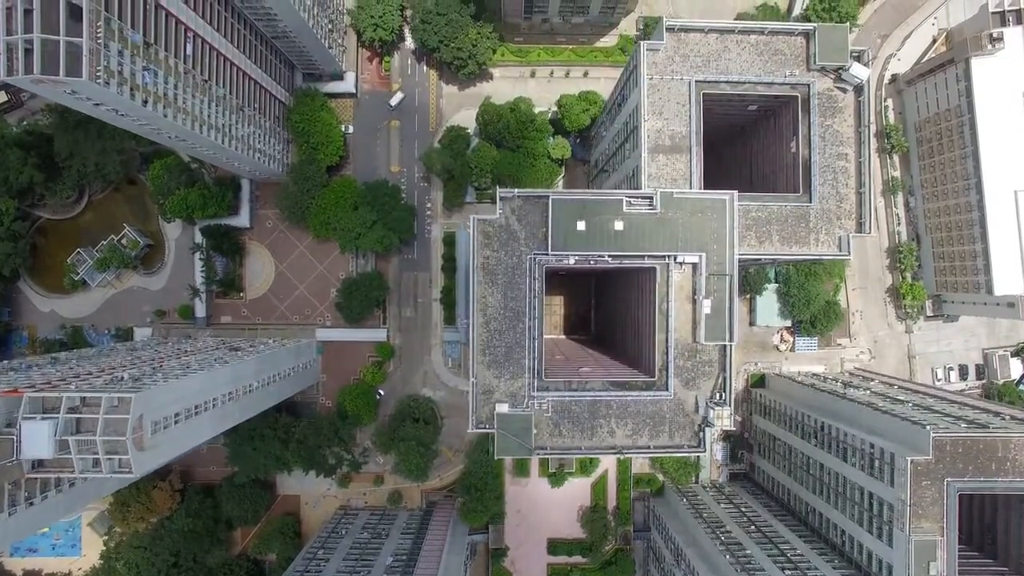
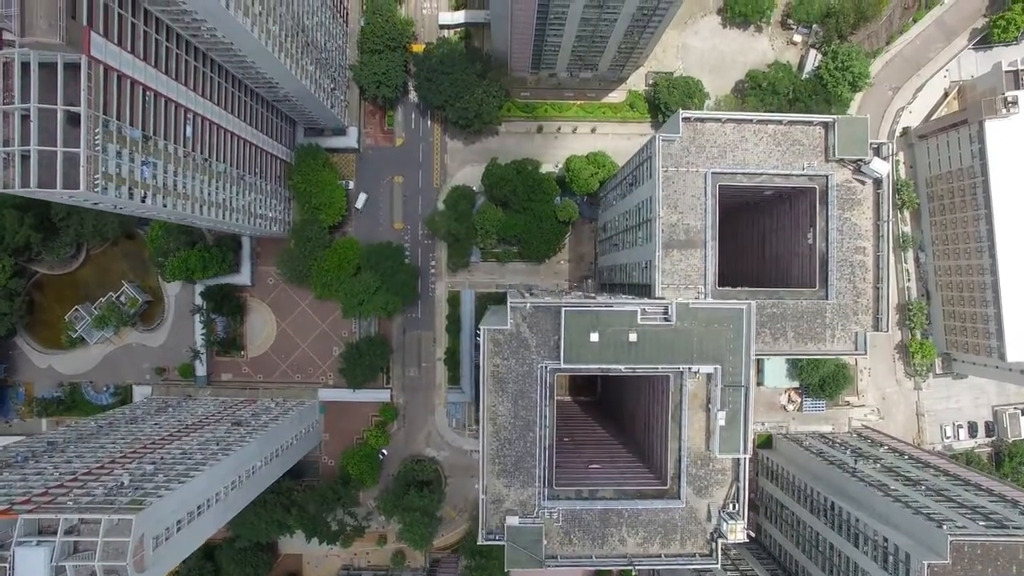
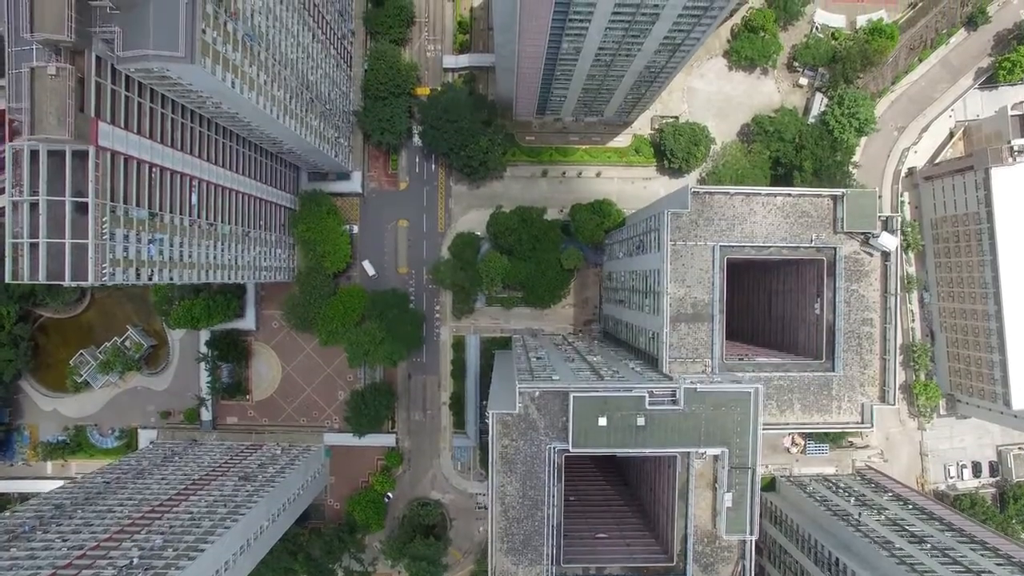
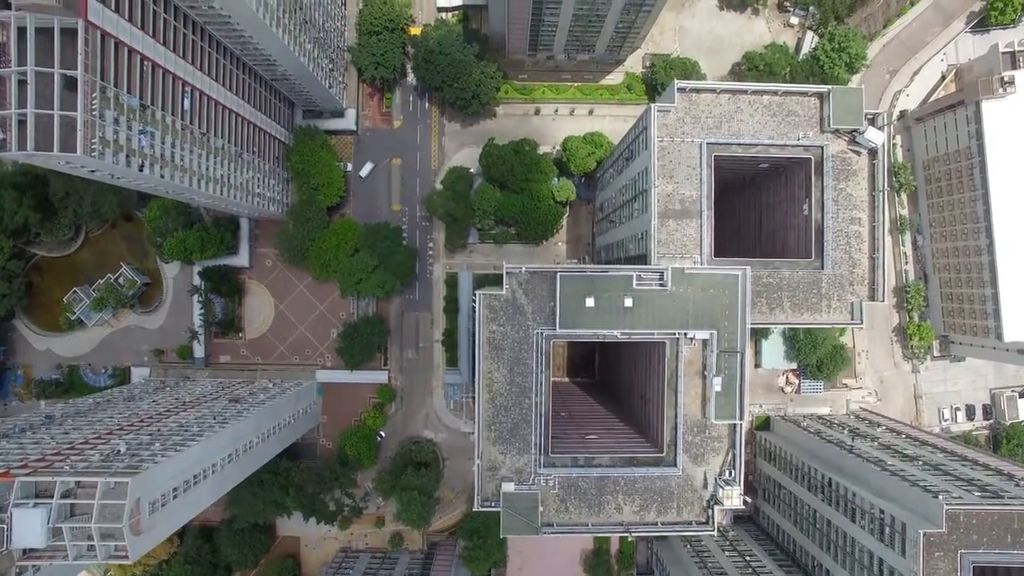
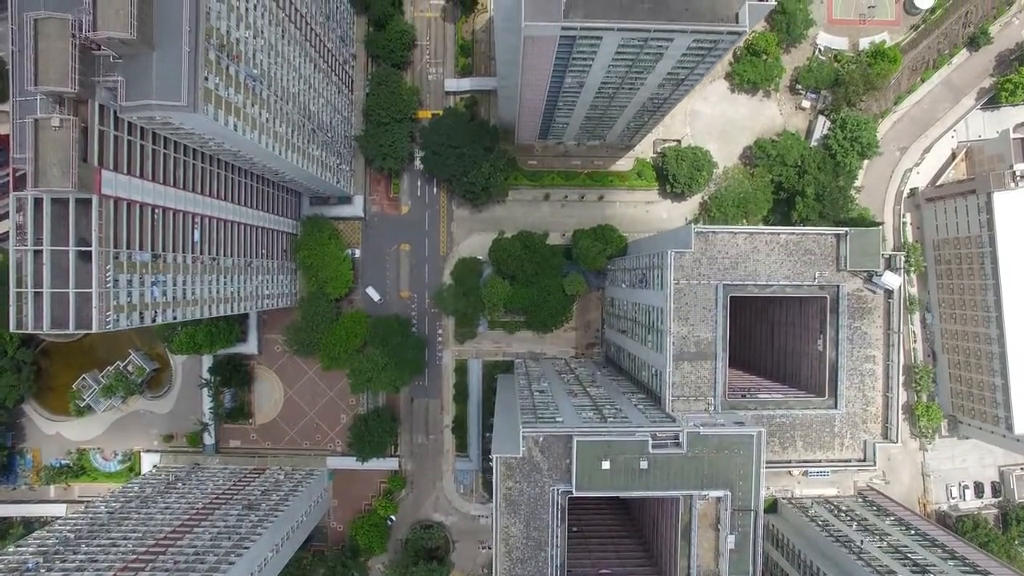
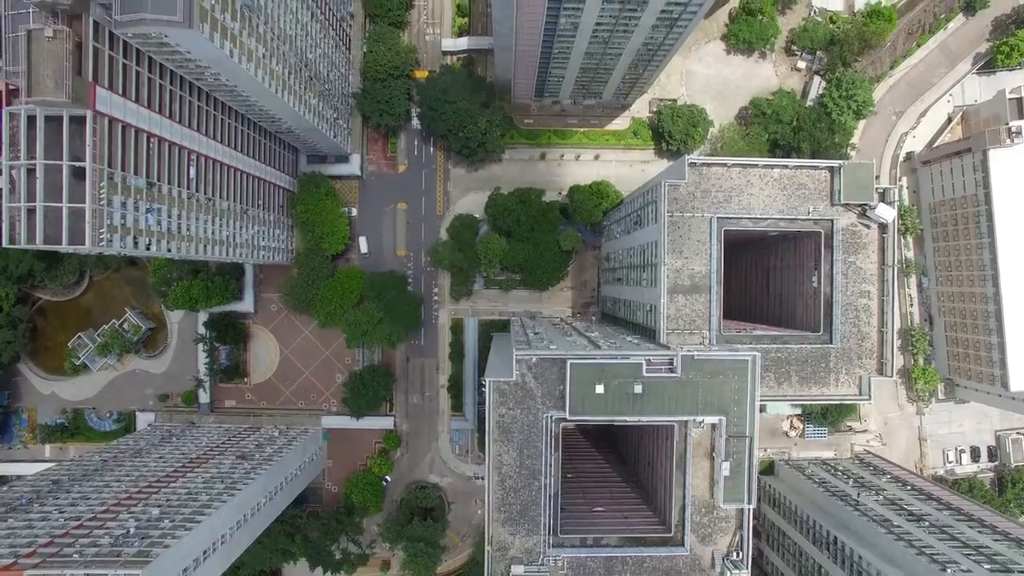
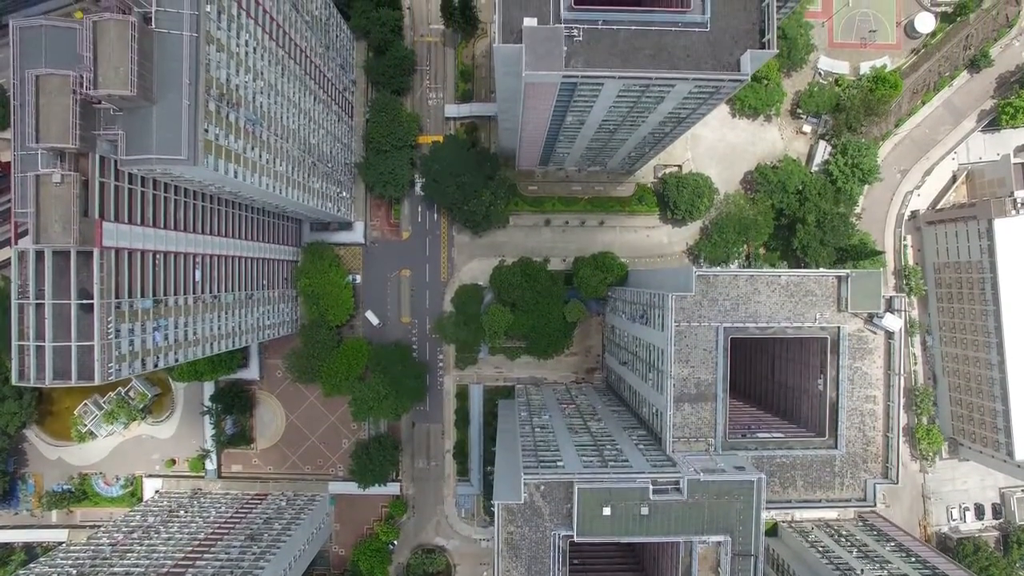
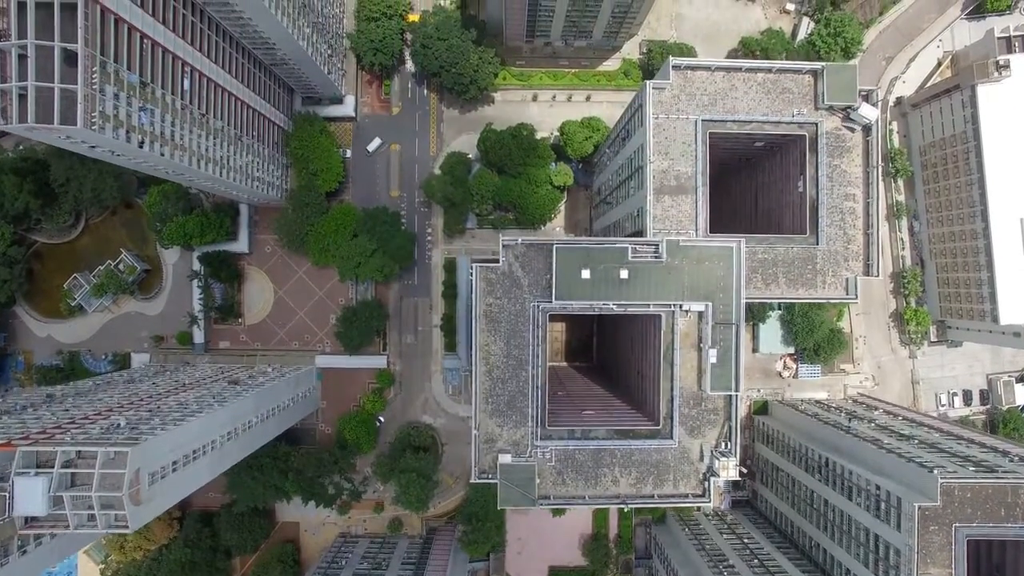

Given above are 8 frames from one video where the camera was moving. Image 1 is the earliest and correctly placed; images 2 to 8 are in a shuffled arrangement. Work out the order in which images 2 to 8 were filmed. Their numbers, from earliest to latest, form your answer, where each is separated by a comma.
8, 4, 2, 6, 3, 5, 7
